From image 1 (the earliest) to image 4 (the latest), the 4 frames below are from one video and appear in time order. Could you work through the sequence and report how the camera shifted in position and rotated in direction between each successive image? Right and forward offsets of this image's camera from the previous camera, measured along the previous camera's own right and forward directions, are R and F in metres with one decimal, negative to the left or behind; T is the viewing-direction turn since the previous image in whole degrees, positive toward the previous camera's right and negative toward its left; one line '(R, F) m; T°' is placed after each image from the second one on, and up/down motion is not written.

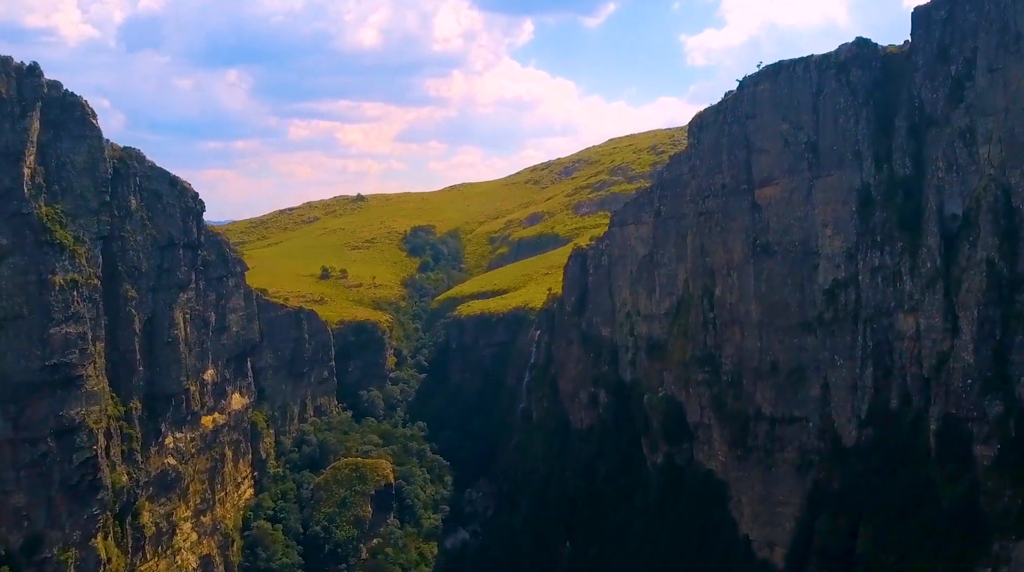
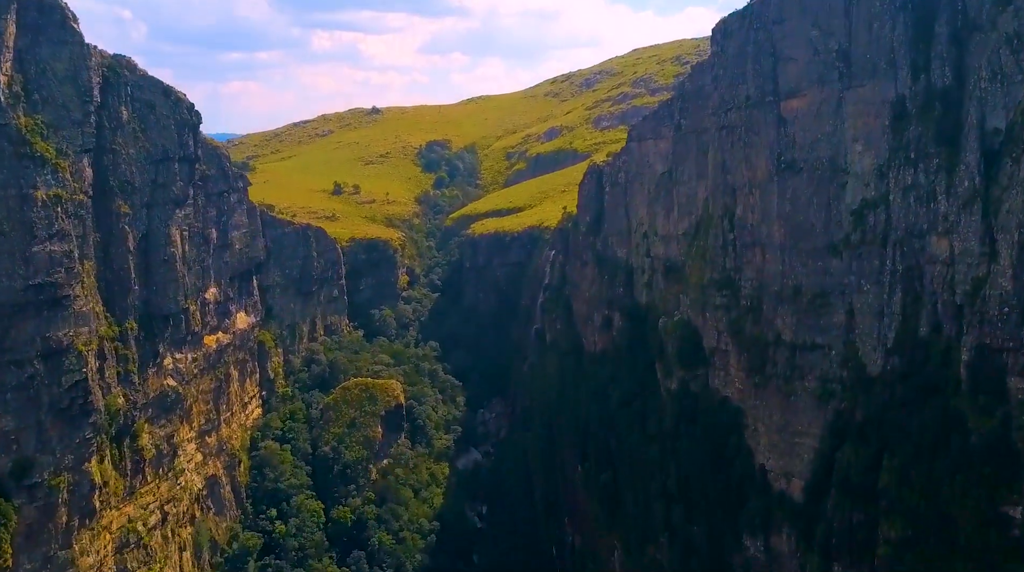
(+0.9, +3.2) m; -1°
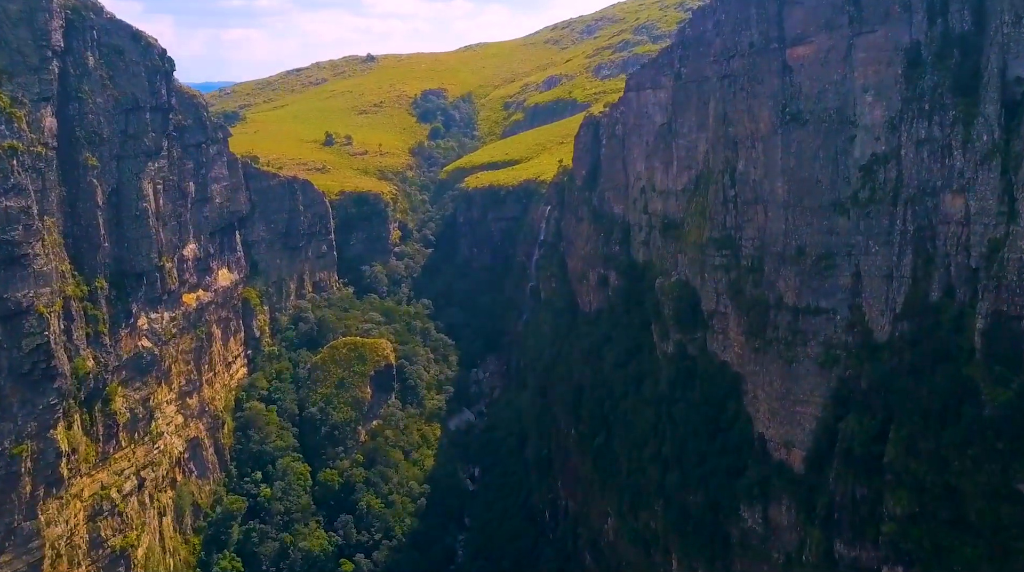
(+0.9, +3.2) m; 0°
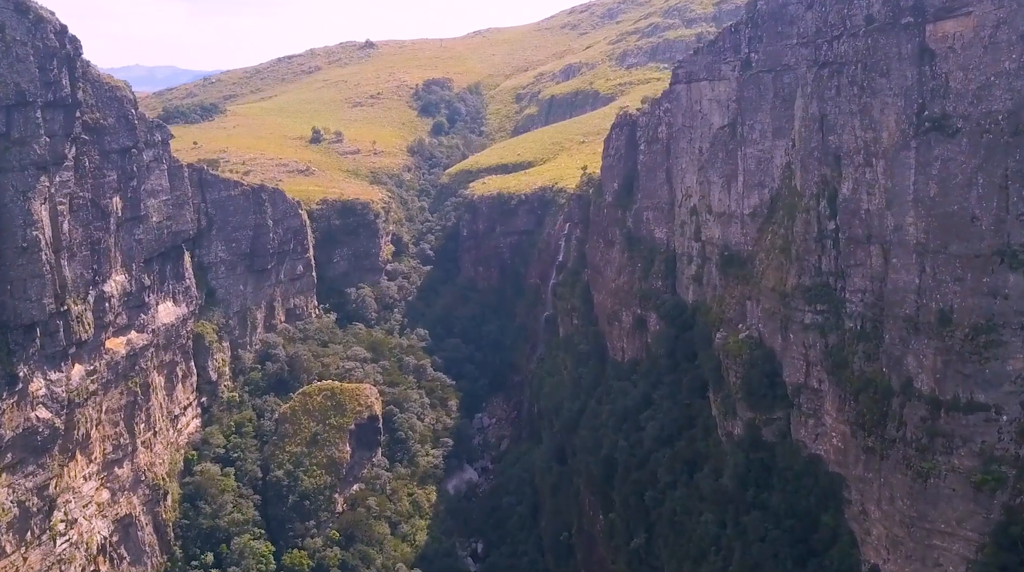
(-0.2, +16.4) m; -1°
